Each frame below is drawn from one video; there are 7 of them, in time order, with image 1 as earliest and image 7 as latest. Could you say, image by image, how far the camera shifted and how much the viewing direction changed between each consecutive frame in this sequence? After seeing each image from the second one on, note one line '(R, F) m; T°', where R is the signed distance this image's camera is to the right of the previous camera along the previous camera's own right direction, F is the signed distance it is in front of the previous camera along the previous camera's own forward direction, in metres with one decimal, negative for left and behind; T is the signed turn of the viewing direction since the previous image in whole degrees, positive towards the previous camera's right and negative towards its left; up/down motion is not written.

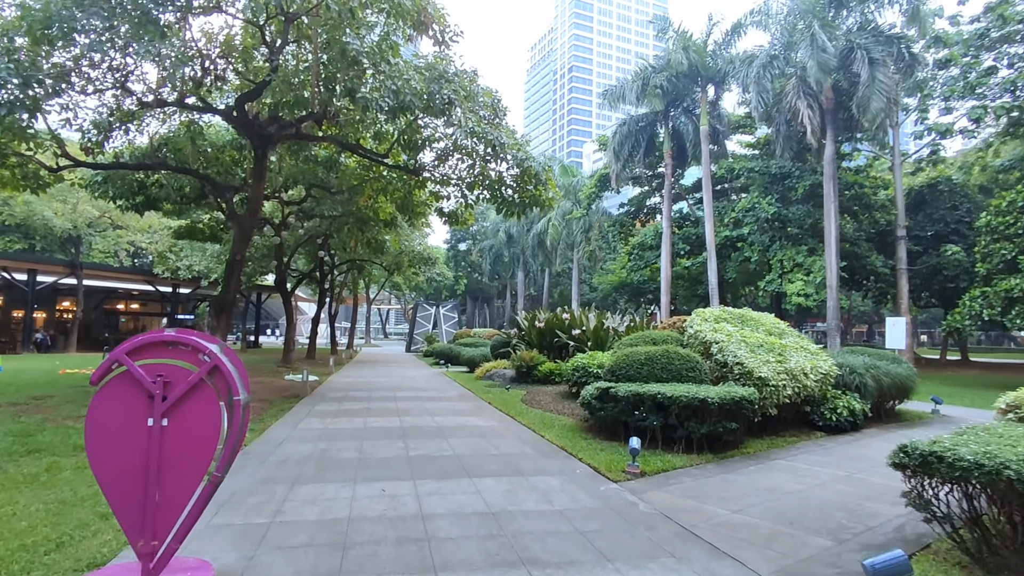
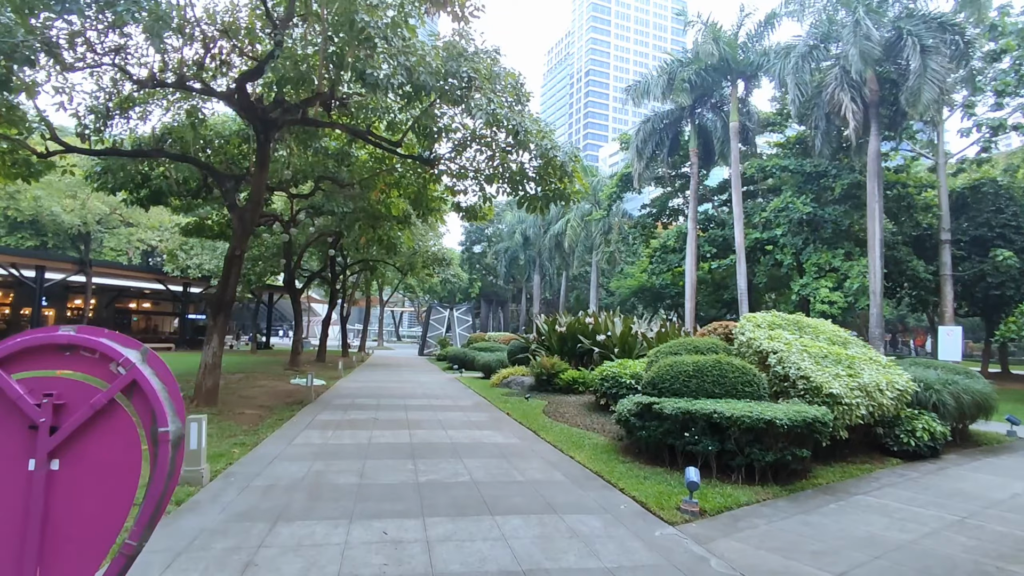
(-0.2, +0.9) m; -1°
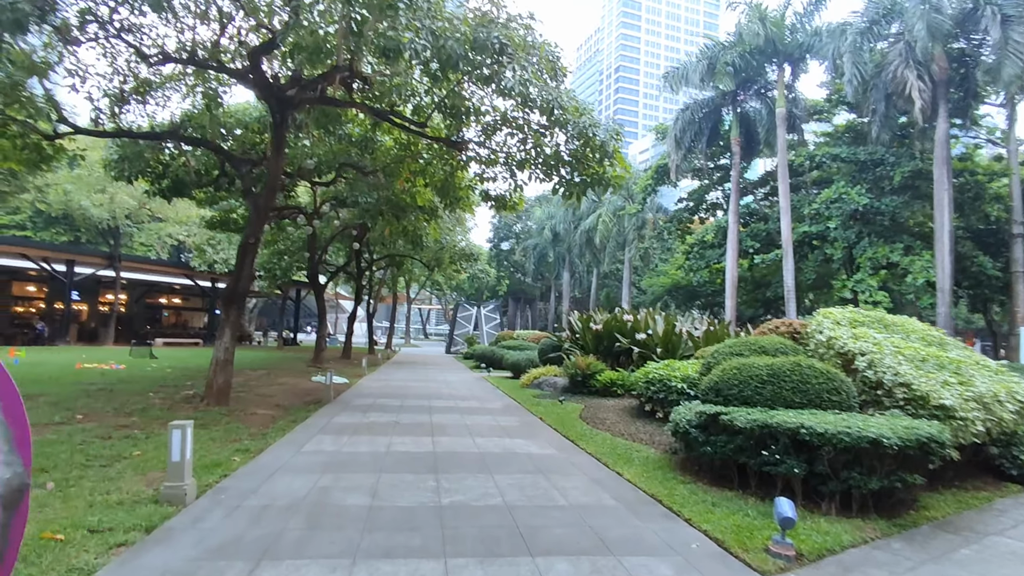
(-0.1, +0.9) m; -3°
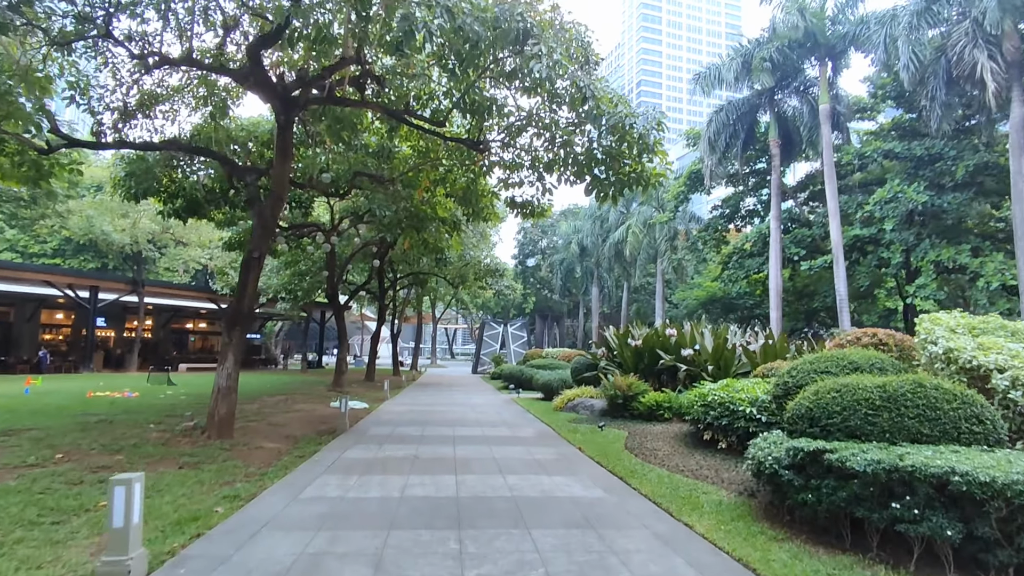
(-0.1, +1.0) m; -3°
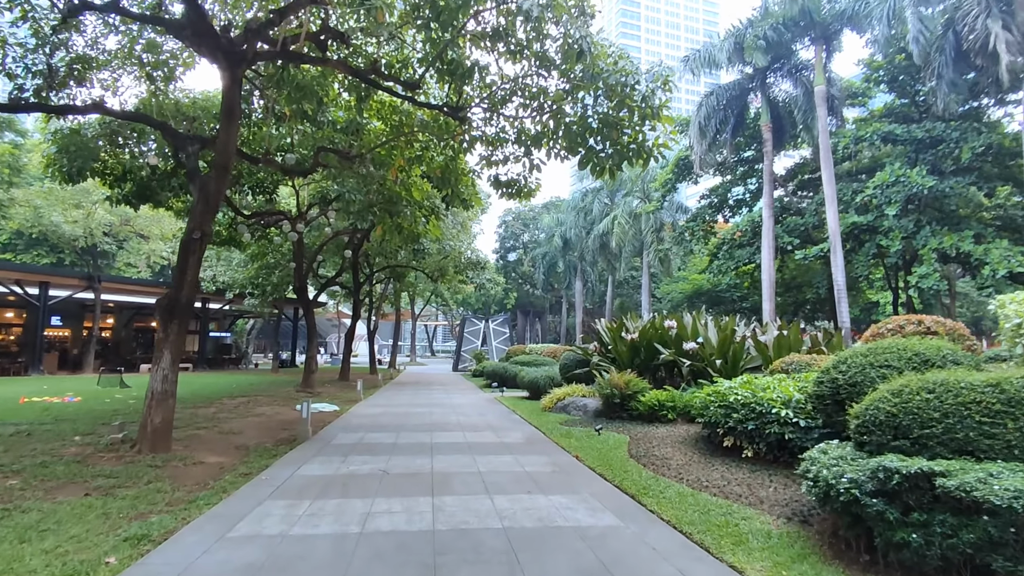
(-0.1, +1.1) m; +2°
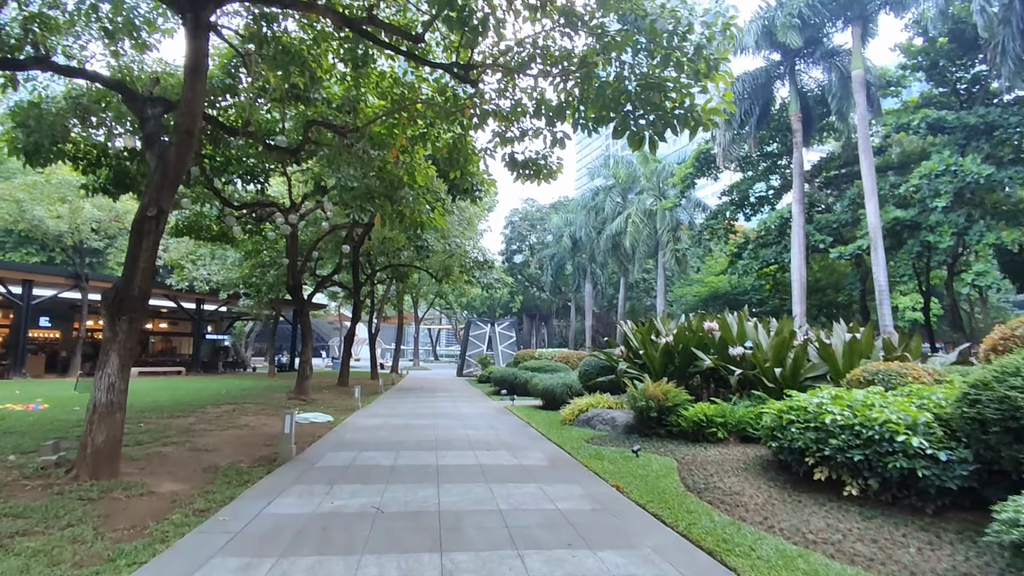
(-0.2, +1.3) m; 0°
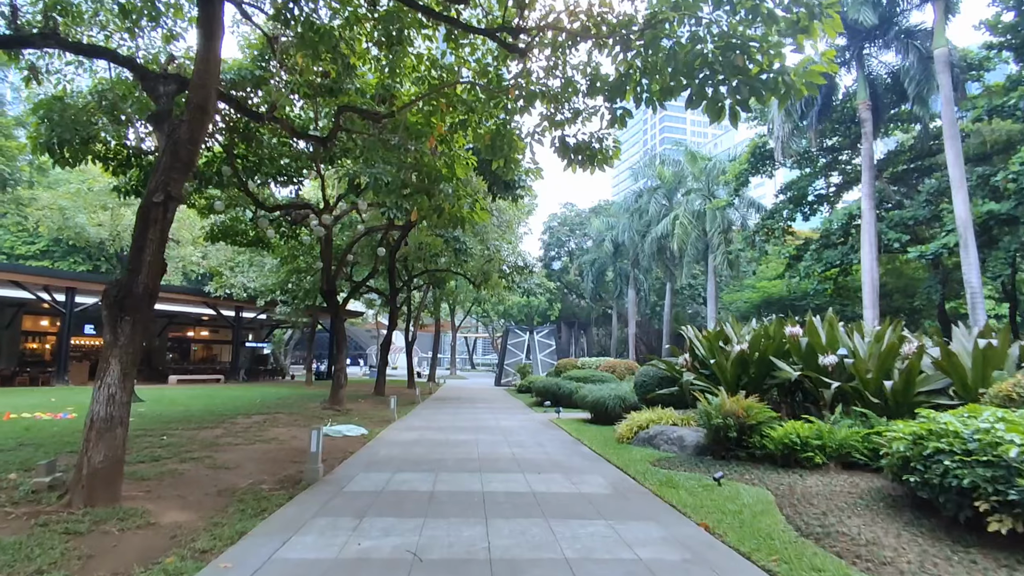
(-0.2, +1.0) m; -4°
